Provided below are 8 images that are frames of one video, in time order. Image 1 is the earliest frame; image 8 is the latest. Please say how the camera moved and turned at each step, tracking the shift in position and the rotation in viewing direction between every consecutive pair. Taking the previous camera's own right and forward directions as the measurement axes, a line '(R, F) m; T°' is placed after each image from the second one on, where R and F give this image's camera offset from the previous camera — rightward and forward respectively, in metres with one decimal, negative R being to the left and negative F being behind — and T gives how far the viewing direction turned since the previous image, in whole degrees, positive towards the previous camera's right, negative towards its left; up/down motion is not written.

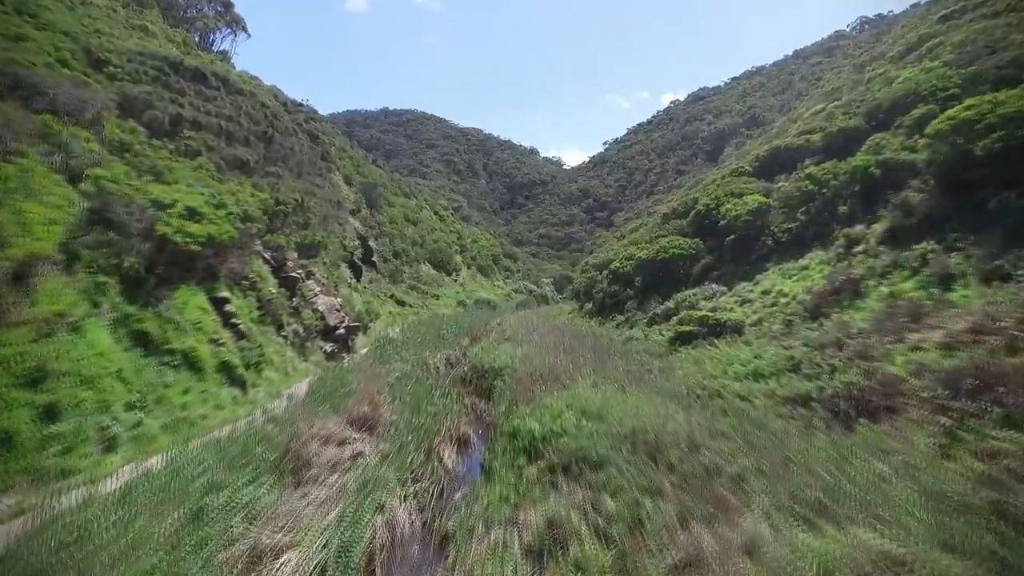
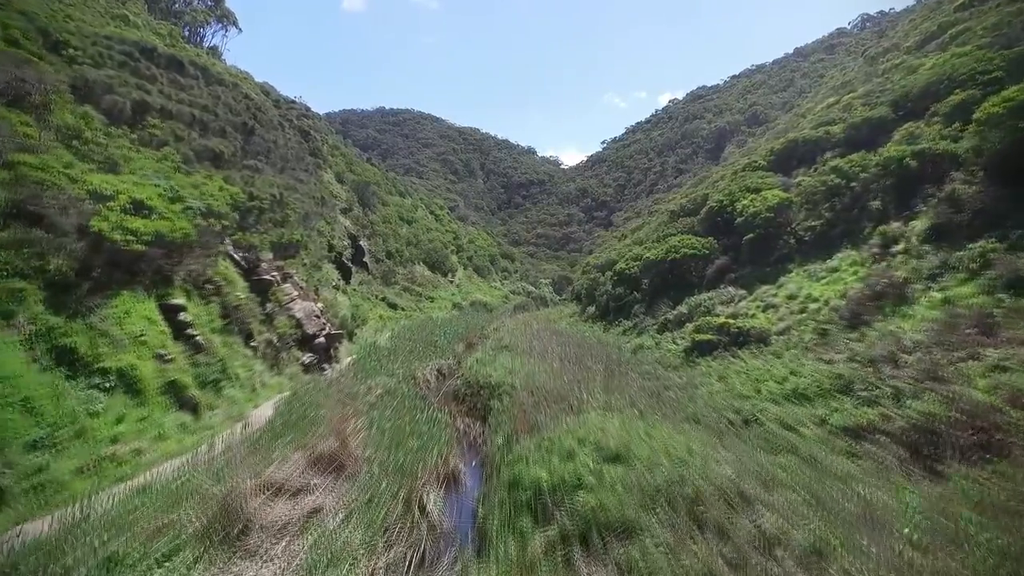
(0.0, +1.9) m; 0°
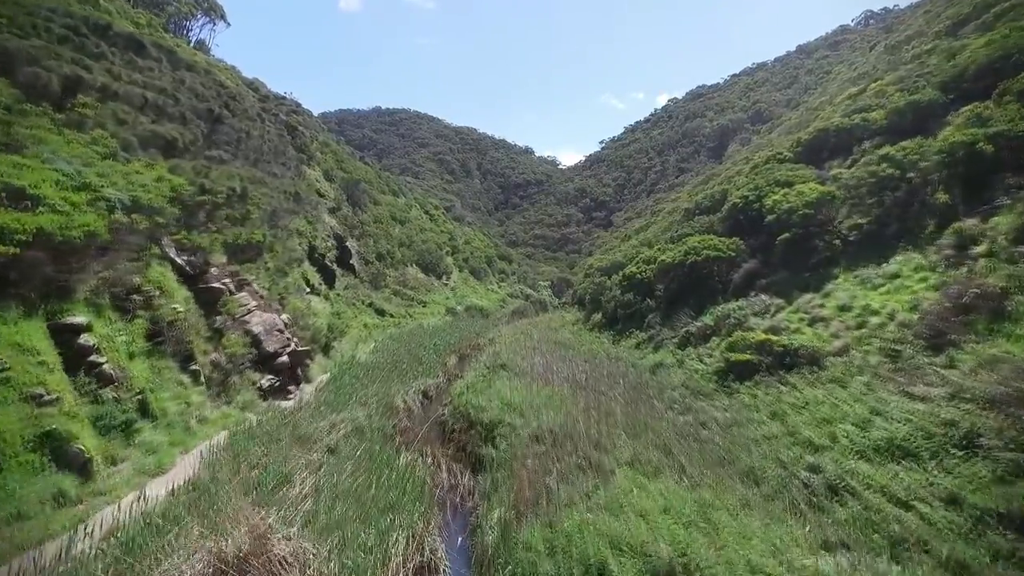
(0.0, +2.9) m; 0°
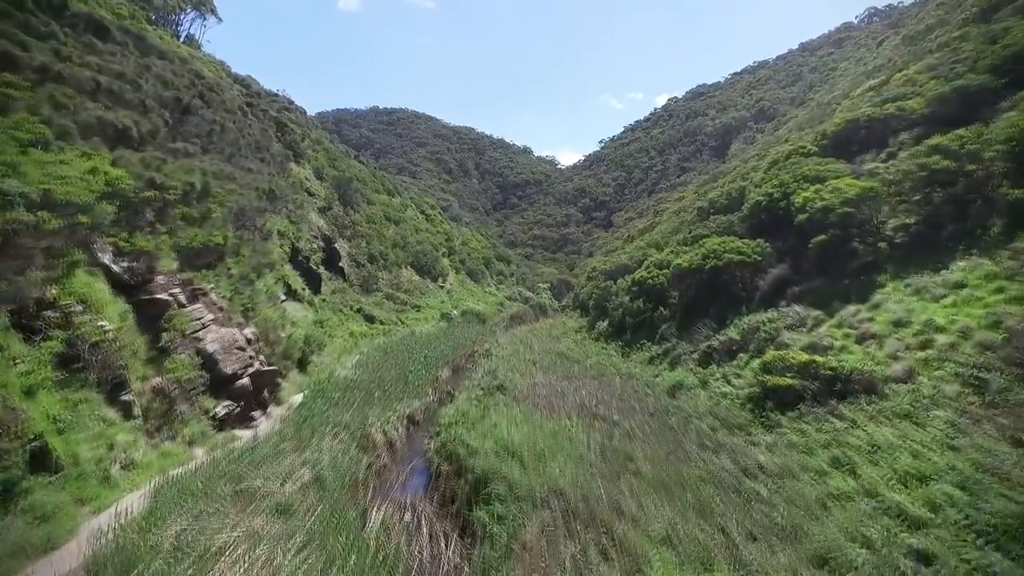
(0.0, +2.2) m; 0°
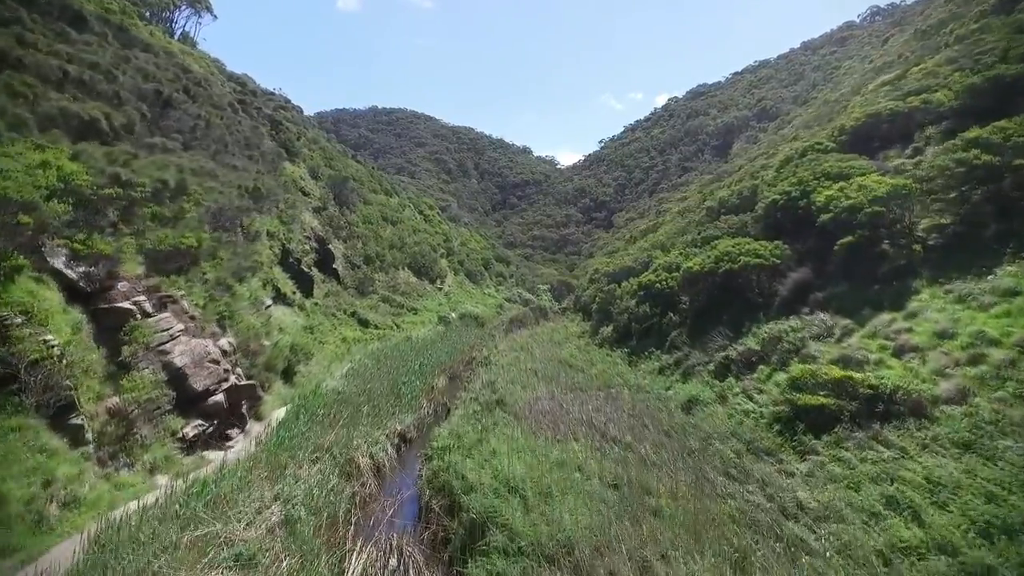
(0.0, +1.3) m; 0°
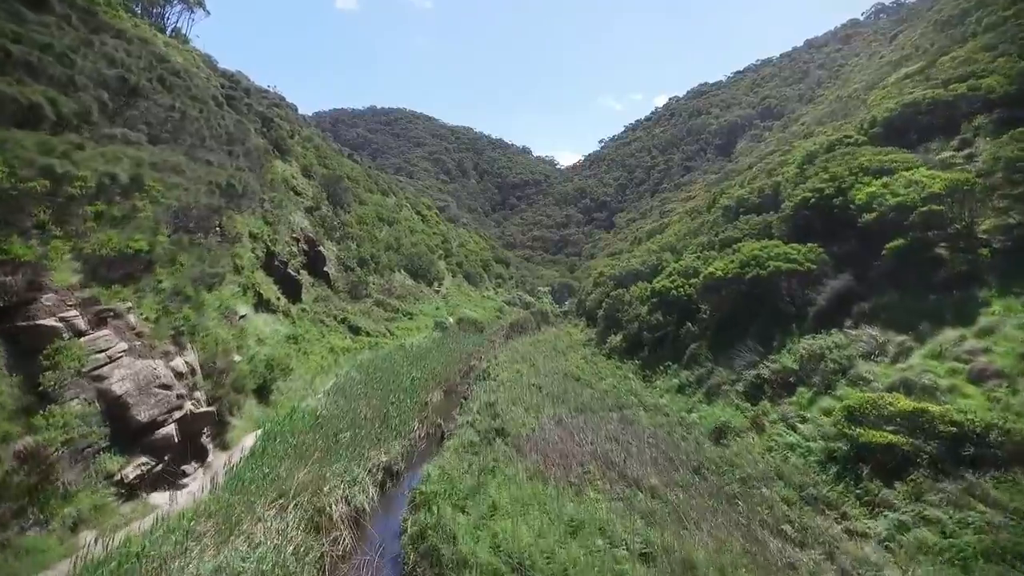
(0.0, +1.9) m; 0°
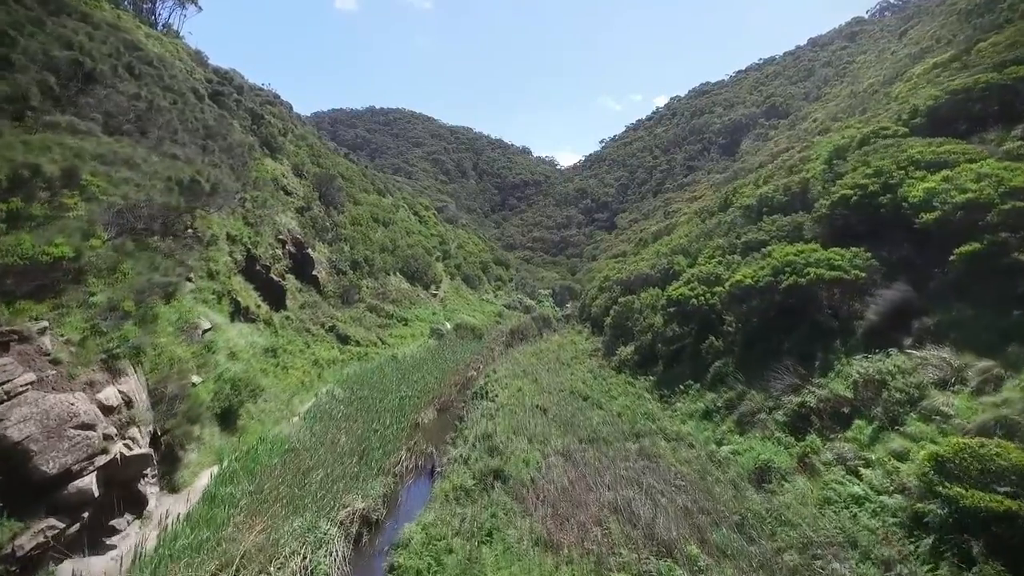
(0.0, +2.1) m; 0°
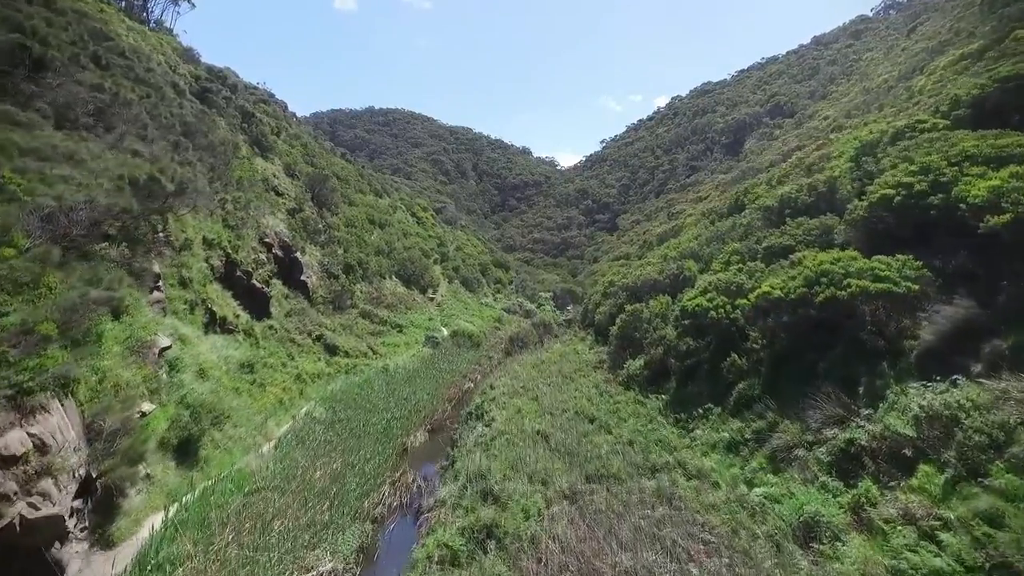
(0.0, +1.8) m; 0°
